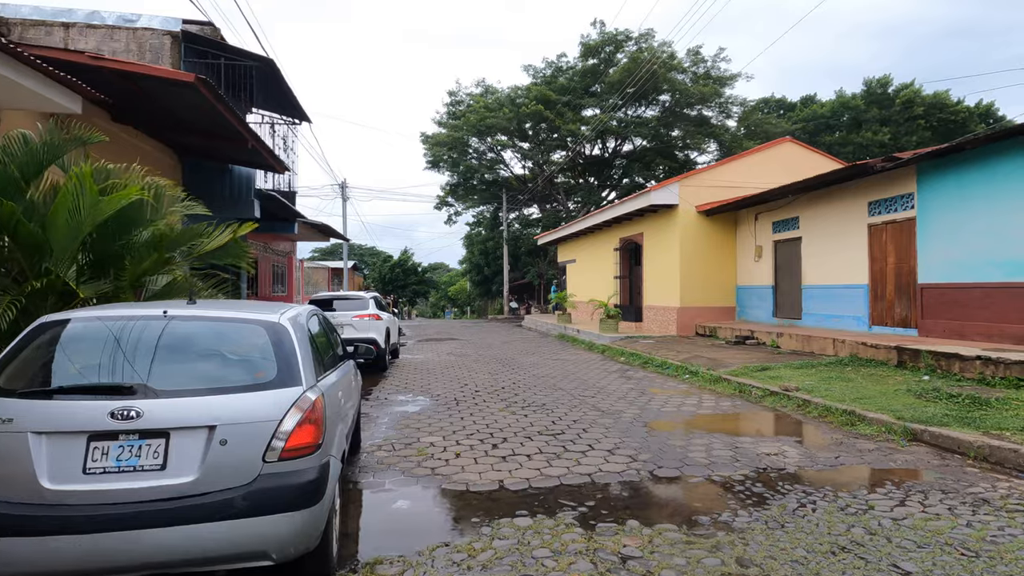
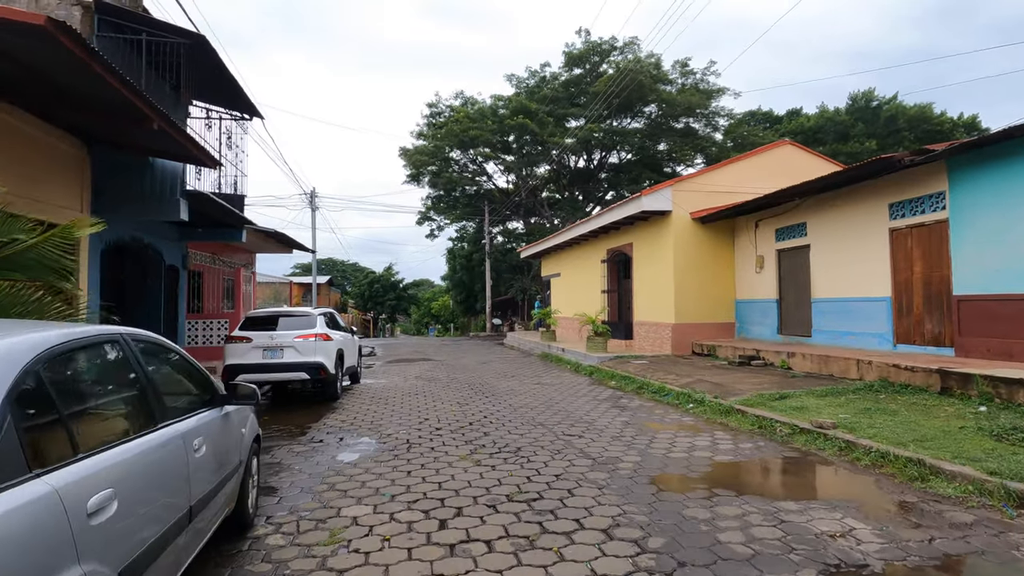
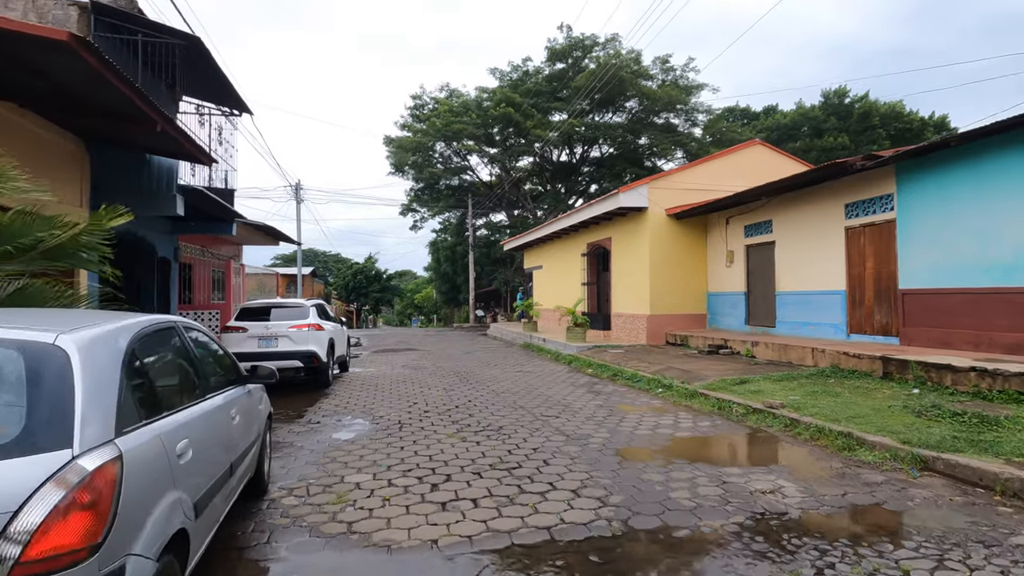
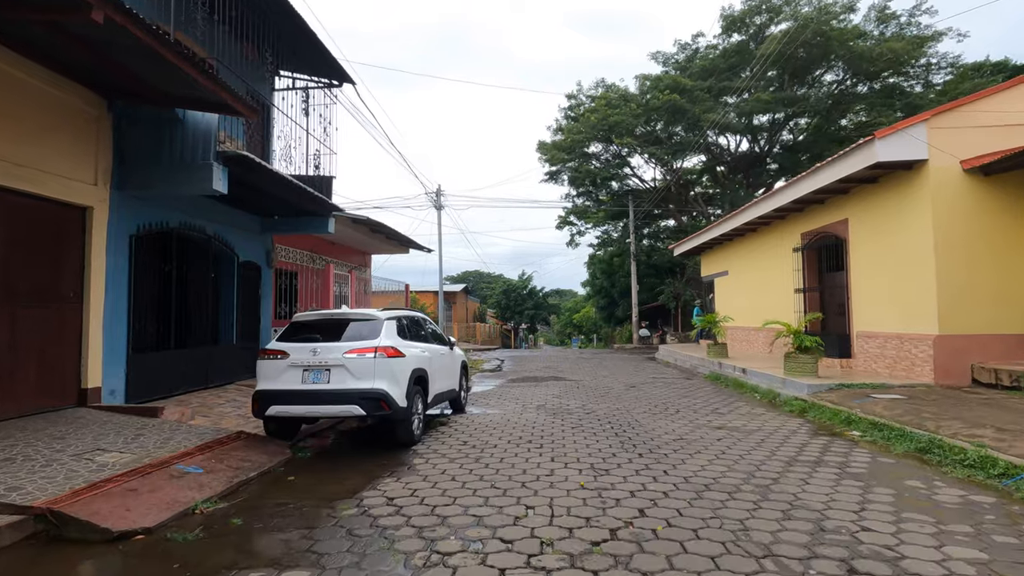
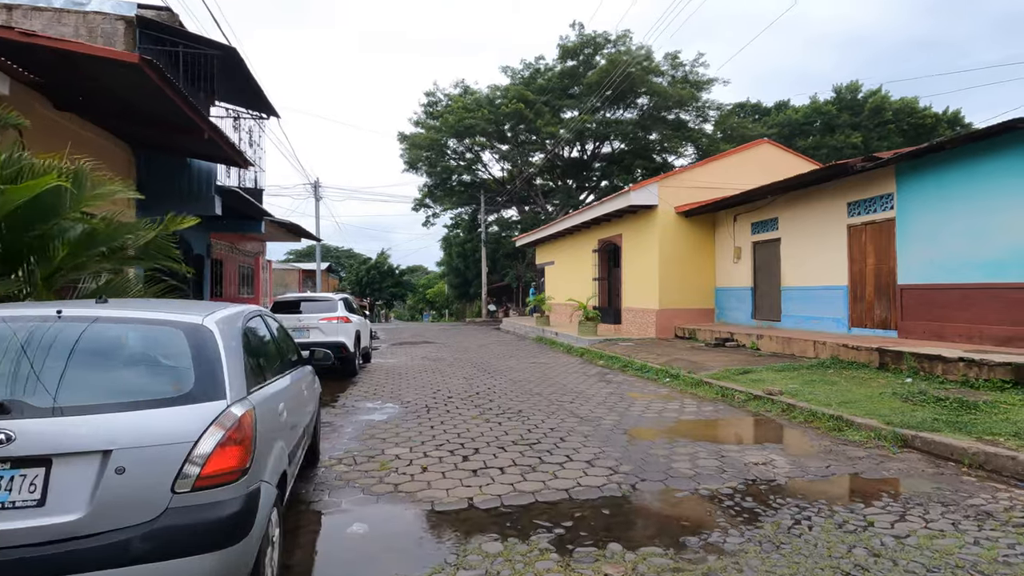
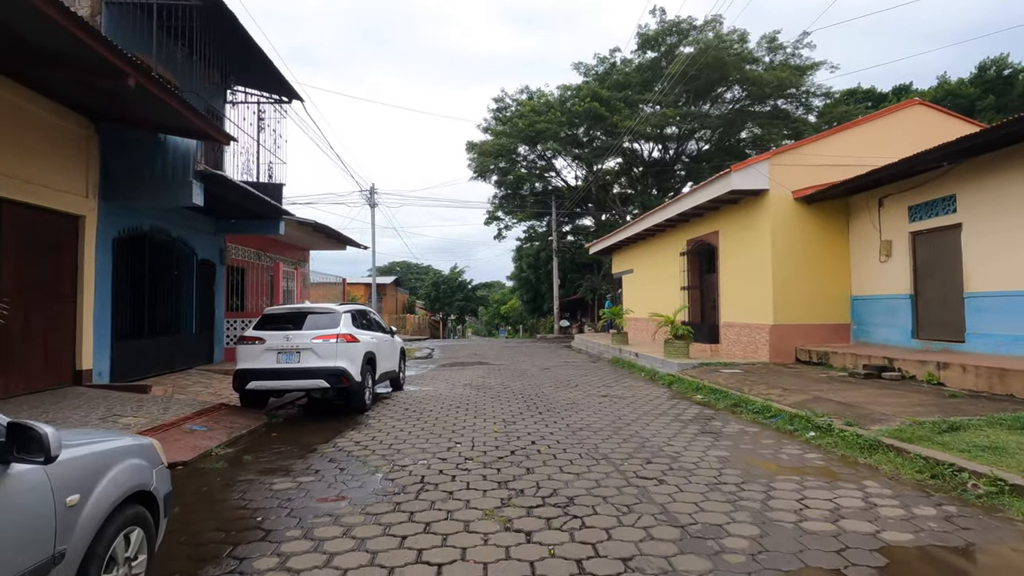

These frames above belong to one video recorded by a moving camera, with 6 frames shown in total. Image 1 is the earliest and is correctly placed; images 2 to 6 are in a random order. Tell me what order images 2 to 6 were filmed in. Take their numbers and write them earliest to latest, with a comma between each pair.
5, 3, 2, 6, 4
